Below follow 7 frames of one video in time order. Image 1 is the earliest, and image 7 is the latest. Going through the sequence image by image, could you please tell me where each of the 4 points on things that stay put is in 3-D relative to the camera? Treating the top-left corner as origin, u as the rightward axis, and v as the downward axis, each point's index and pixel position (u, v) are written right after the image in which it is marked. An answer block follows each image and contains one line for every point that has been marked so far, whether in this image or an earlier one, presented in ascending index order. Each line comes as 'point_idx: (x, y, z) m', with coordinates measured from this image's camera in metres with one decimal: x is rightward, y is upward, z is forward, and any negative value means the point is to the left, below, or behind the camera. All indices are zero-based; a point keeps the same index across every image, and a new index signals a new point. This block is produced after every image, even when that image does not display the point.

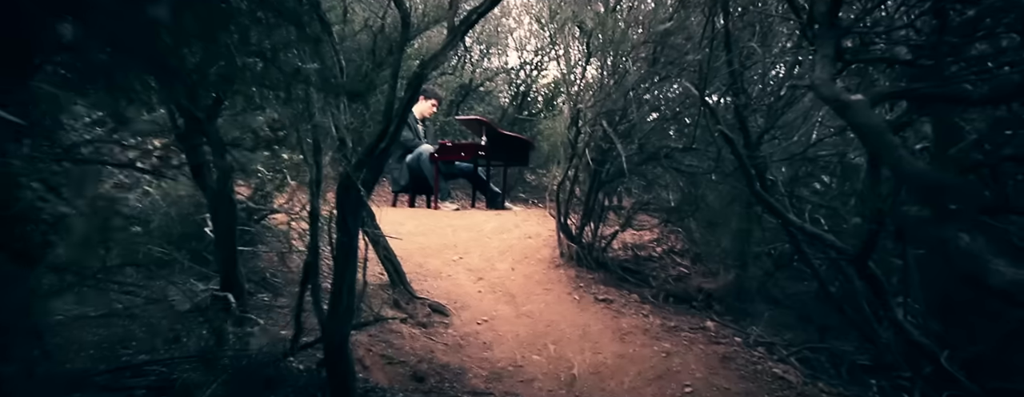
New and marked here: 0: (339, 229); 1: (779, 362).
0: (-1.2, -0.2, +4.0) m
1: (+2.5, -1.5, +5.4) m
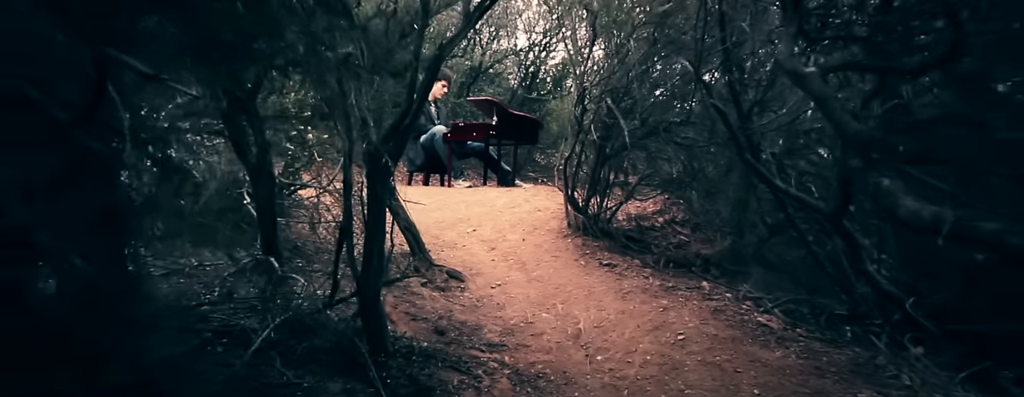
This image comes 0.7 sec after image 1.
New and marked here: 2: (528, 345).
0: (-1.2, 0.0, +4.5) m
1: (+2.6, -1.2, +5.9) m
2: (+0.2, -1.4, +5.4) m
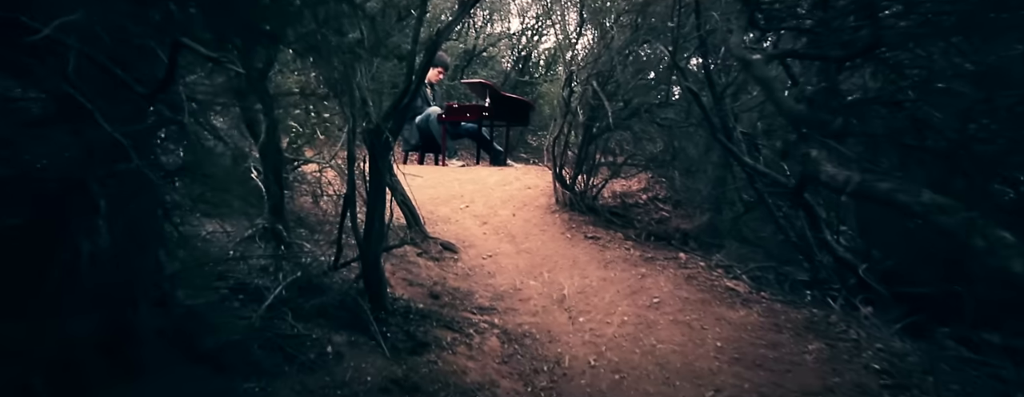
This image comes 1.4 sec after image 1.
0: (-1.2, +0.3, +4.9) m
1: (+2.5, -0.9, +6.4) m
2: (0.0, -1.2, +5.9) m
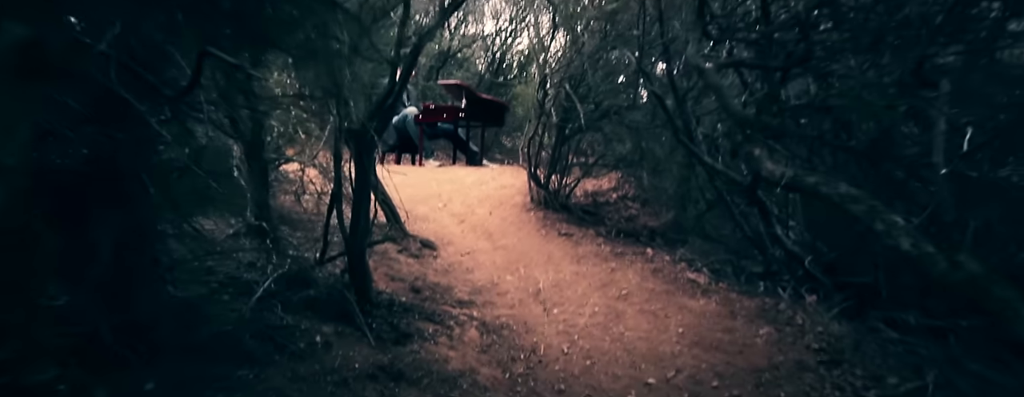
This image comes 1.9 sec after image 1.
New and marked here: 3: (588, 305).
0: (-1.4, +0.3, +5.1) m
1: (+2.3, -0.9, +6.8) m
2: (-0.2, -1.1, +6.2) m
3: (+0.8, -1.1, +5.9) m
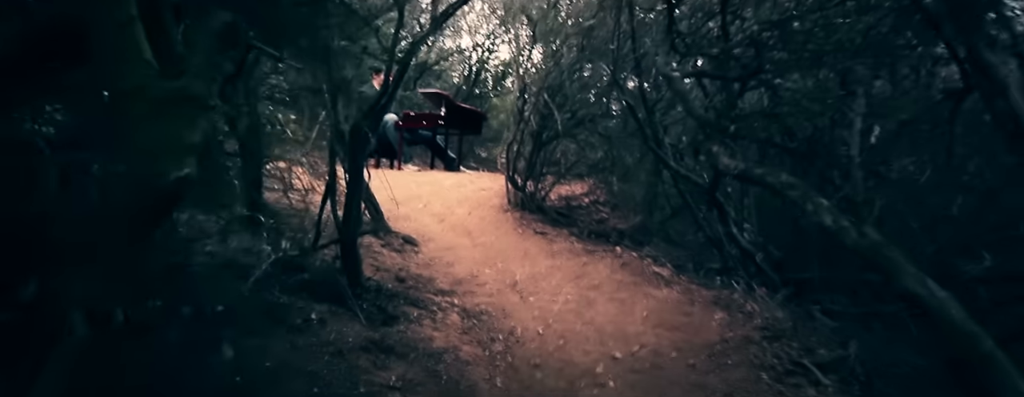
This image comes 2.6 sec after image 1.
0: (-1.6, +0.4, +5.5) m
1: (+2.0, -0.9, +7.4) m
2: (-0.5, -1.1, +6.6) m
3: (+0.6, -1.1, +6.4) m
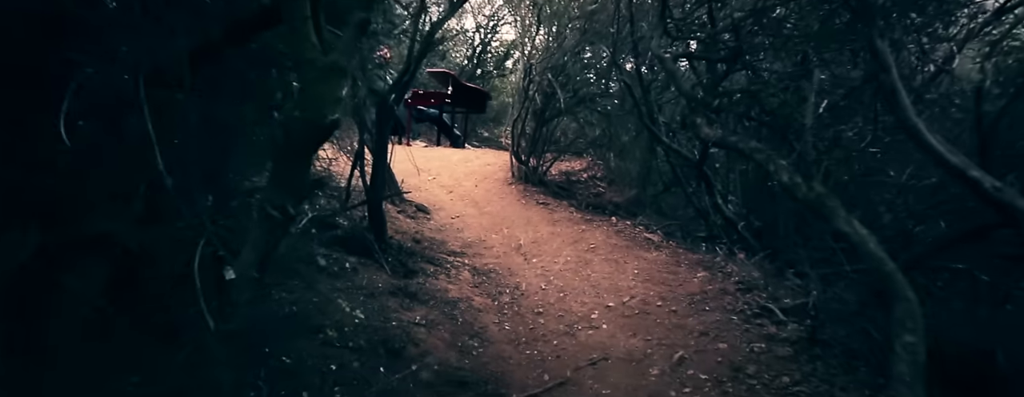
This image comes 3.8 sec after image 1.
0: (-1.5, +0.8, +6.2) m
1: (+2.0, -0.6, +8.1) m
2: (-0.4, -0.7, +7.3) m
3: (+0.6, -0.7, +7.1) m
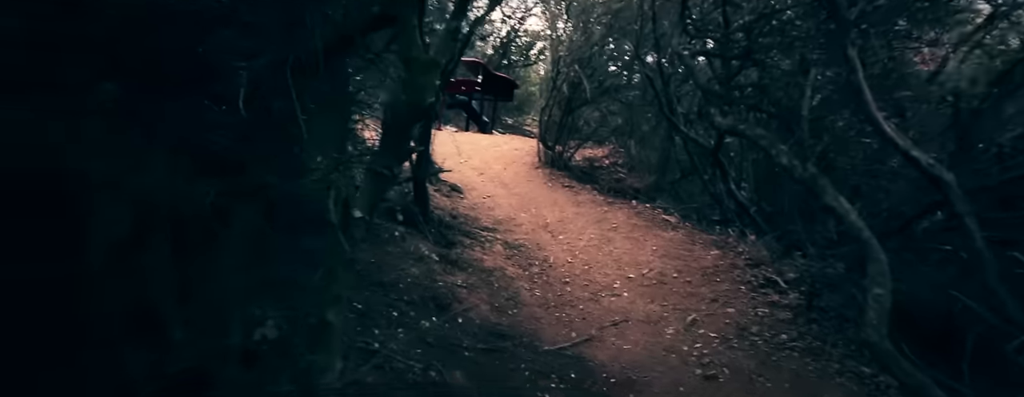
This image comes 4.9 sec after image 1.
0: (-1.1, +1.0, +6.8) m
1: (+2.5, -0.3, +8.7) m
2: (0.0, -0.4, +8.0) m
3: (+1.0, -0.5, +7.7) m
